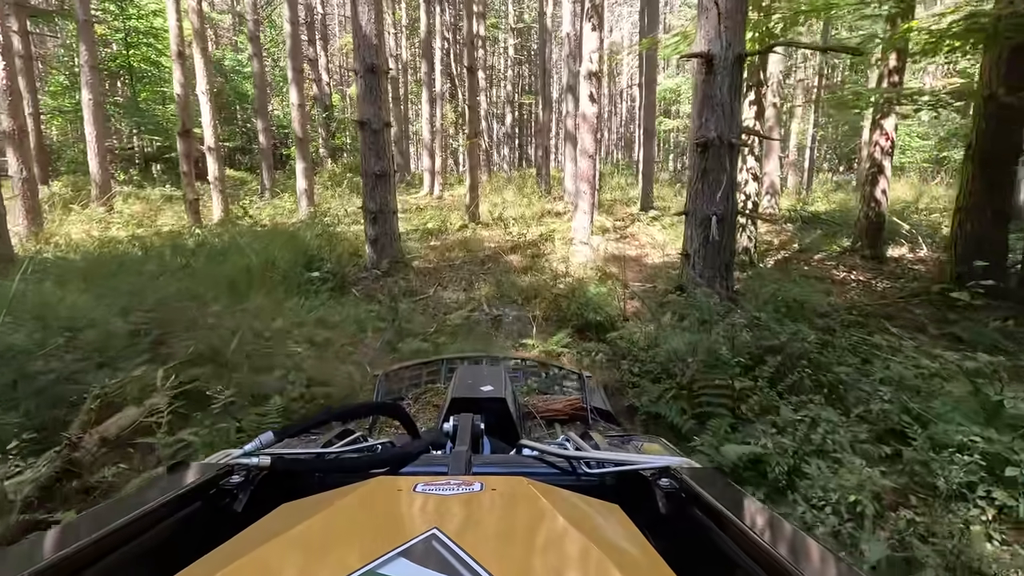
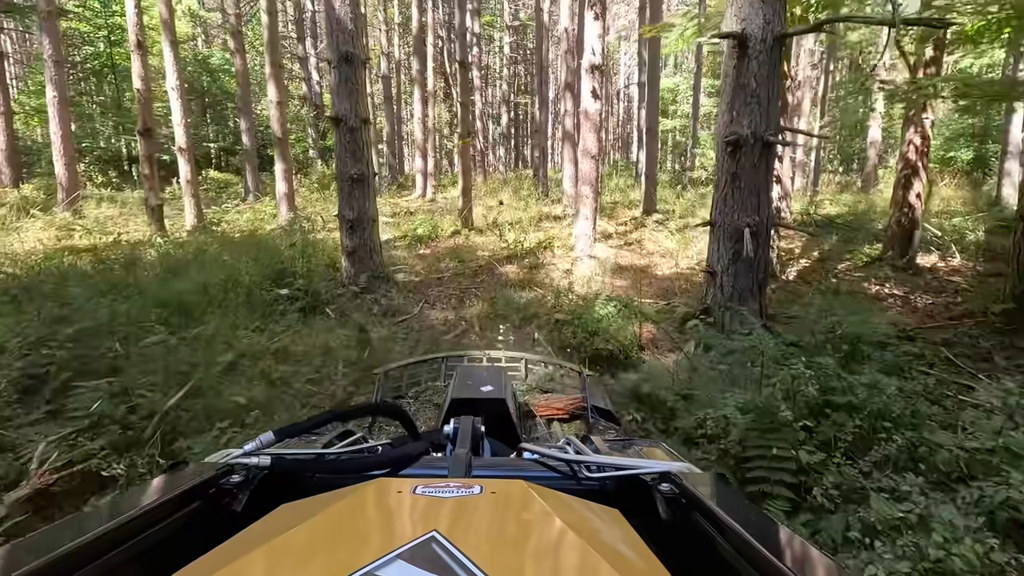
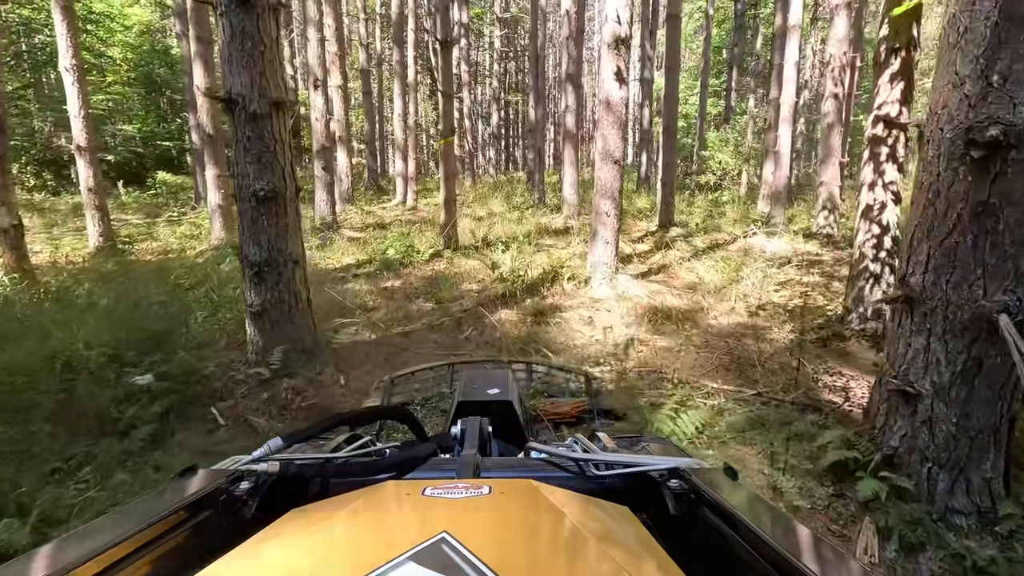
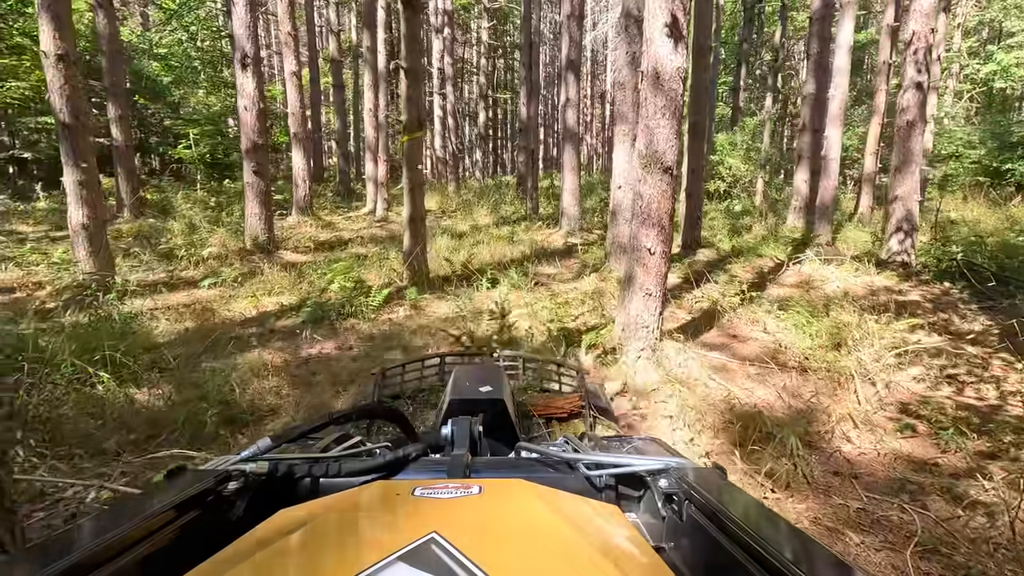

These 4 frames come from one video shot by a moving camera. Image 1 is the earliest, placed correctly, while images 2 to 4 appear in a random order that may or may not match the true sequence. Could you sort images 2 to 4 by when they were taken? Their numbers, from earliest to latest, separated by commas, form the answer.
2, 3, 4
